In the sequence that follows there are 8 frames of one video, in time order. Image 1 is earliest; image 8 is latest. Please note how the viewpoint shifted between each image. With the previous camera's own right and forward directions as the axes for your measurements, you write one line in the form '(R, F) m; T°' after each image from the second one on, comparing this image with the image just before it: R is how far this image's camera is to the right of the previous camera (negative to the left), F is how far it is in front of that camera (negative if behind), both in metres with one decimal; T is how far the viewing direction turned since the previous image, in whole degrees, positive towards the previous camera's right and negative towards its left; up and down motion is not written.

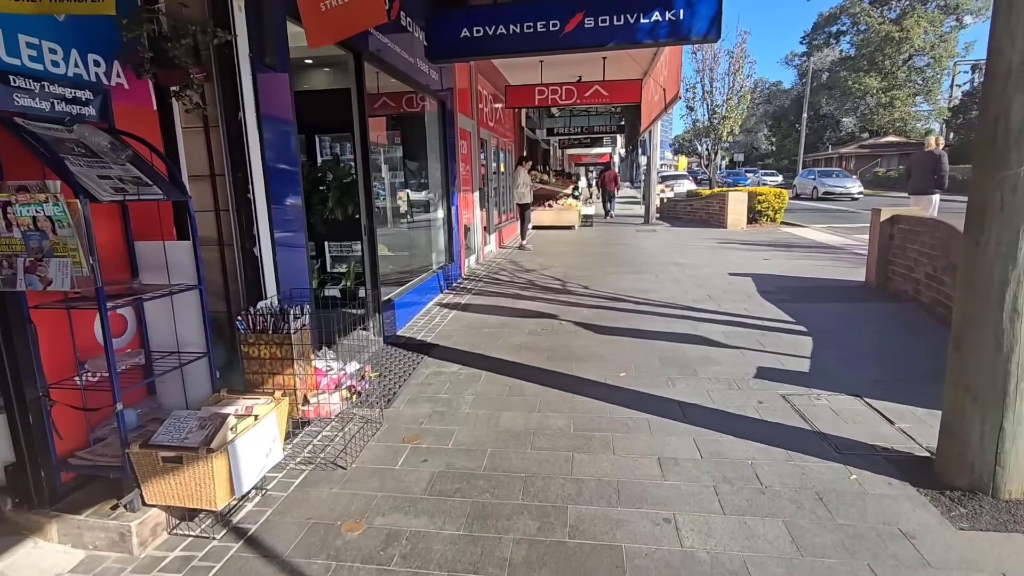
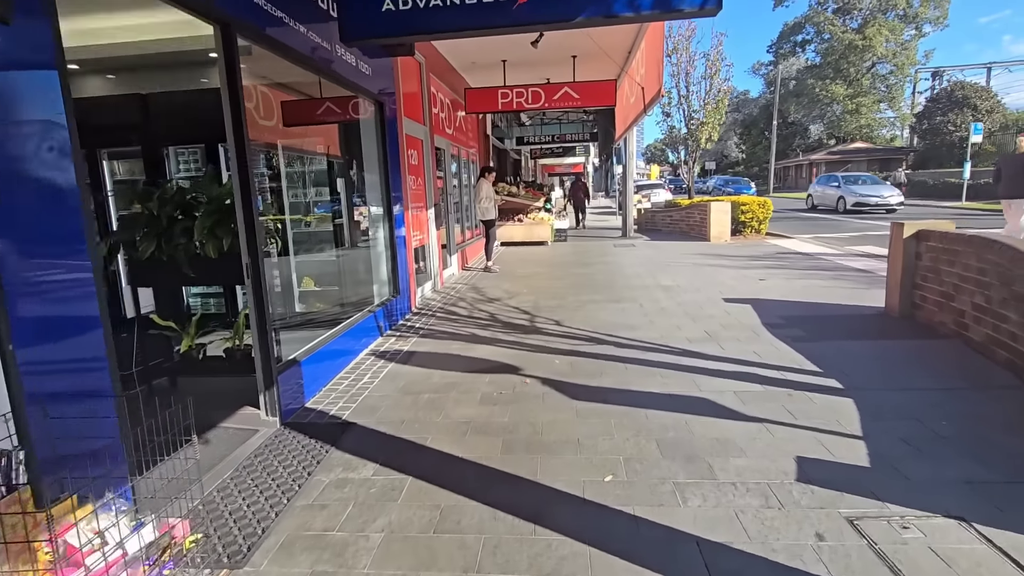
(+0.2, +1.2) m; +3°
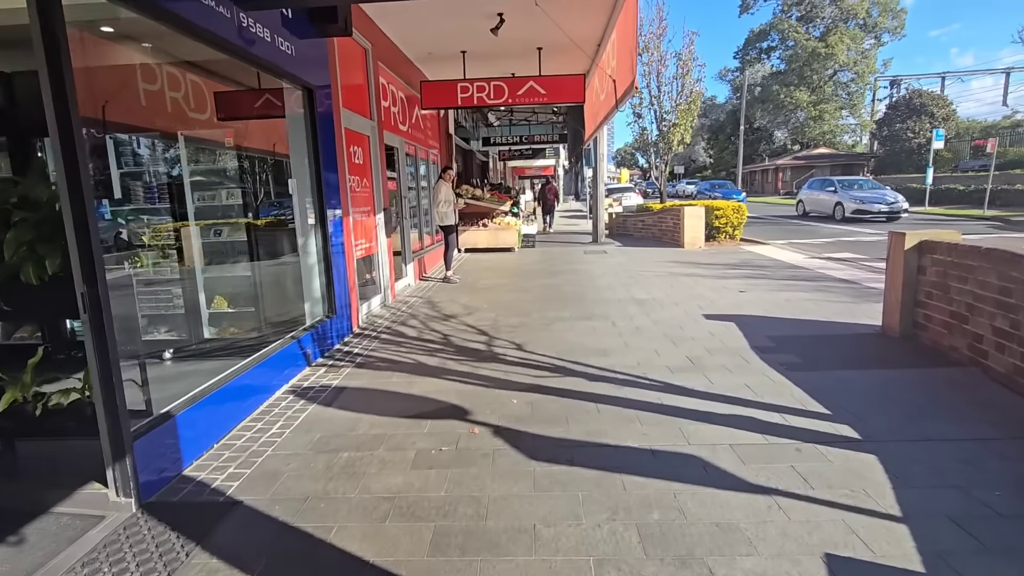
(+0.2, +0.8) m; +3°
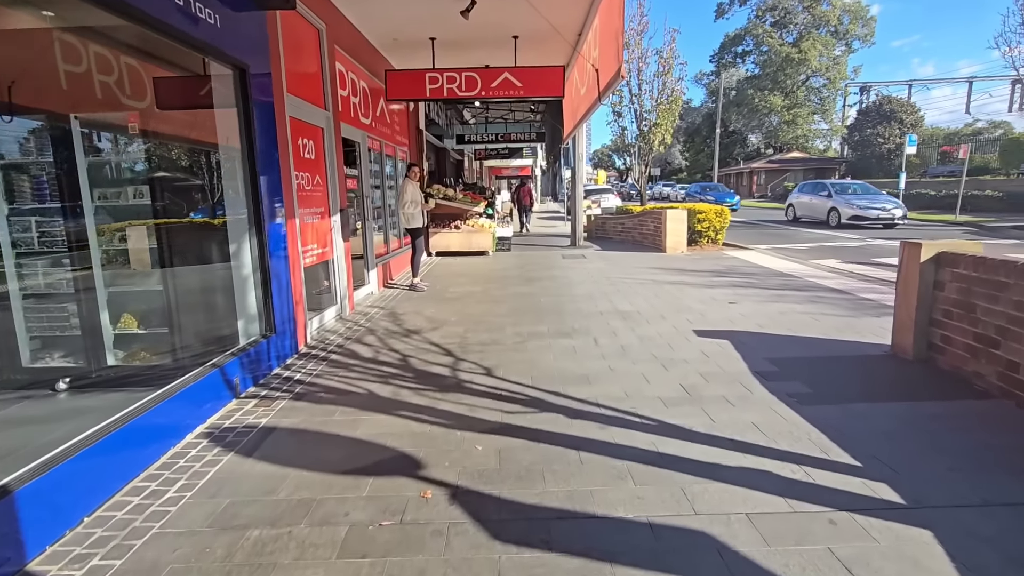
(+0.1, +0.7) m; +3°
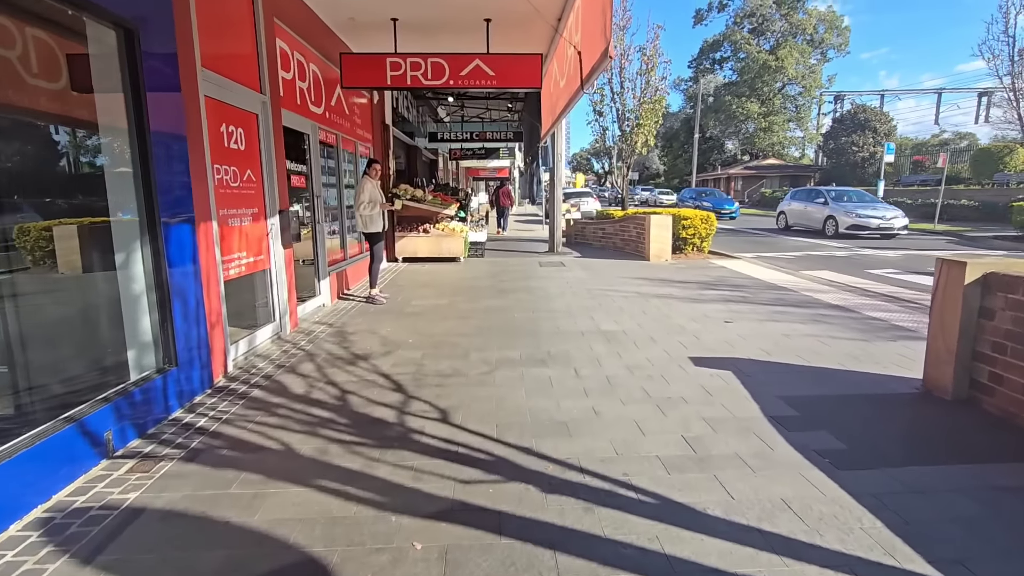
(+0.1, +0.8) m; +2°
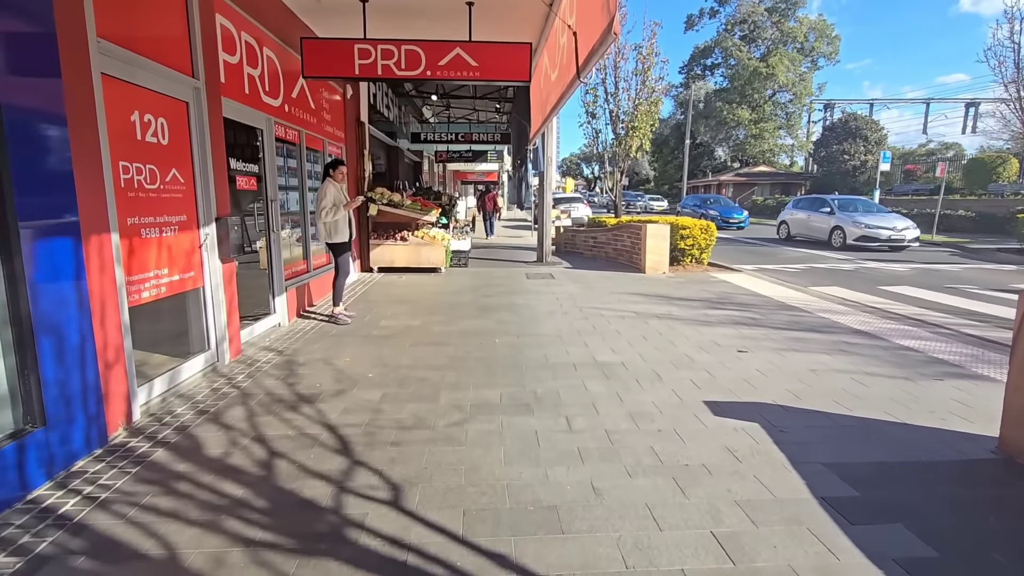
(+0.1, +0.8) m; +1°
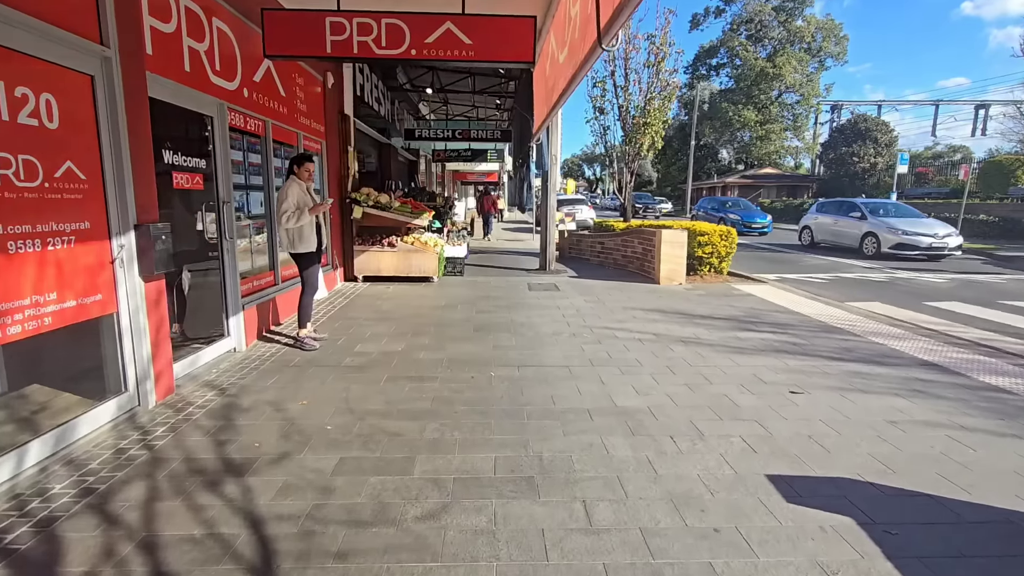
(0.0, +1.0) m; 0°
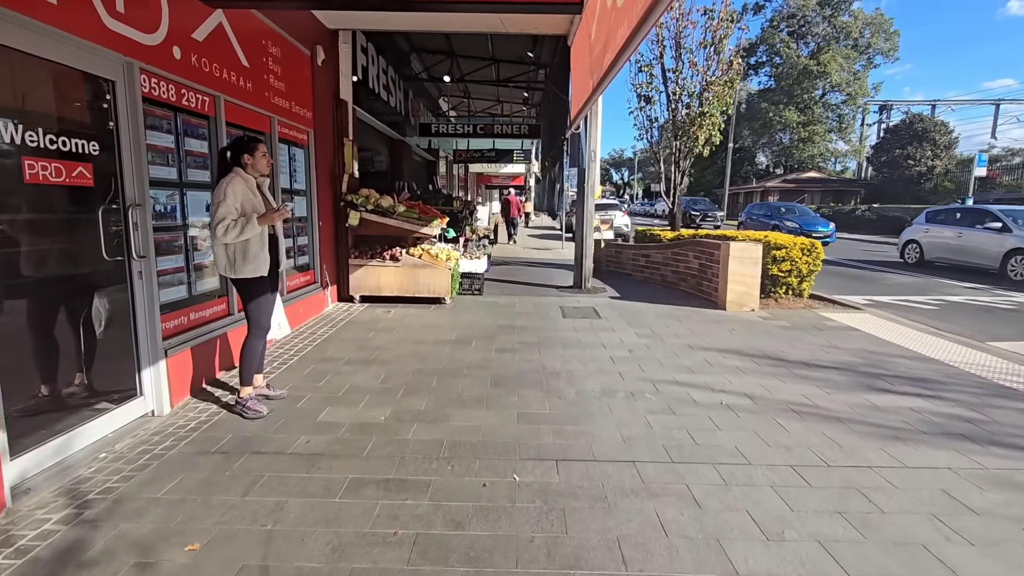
(-0.1, +1.6) m; -3°
